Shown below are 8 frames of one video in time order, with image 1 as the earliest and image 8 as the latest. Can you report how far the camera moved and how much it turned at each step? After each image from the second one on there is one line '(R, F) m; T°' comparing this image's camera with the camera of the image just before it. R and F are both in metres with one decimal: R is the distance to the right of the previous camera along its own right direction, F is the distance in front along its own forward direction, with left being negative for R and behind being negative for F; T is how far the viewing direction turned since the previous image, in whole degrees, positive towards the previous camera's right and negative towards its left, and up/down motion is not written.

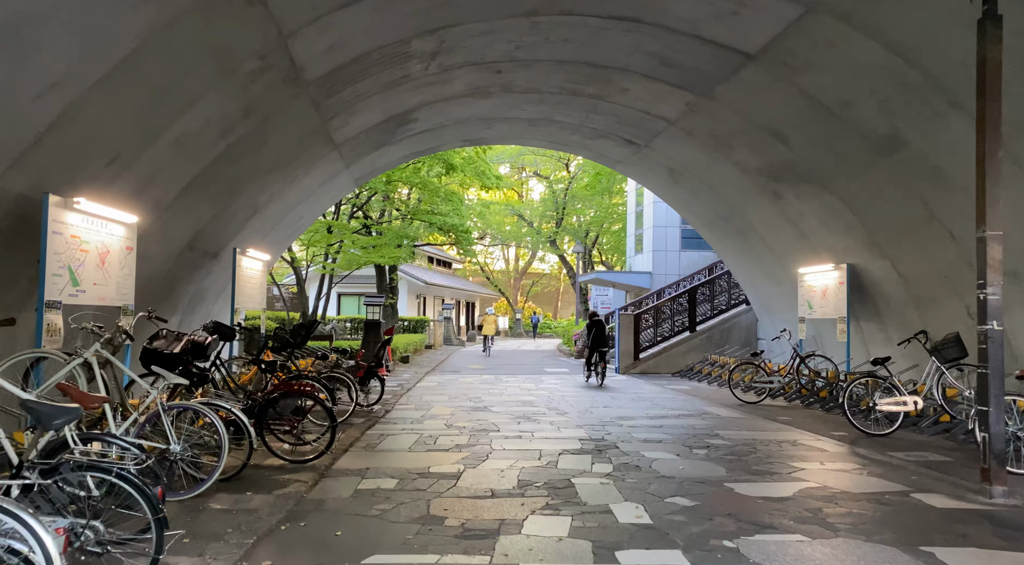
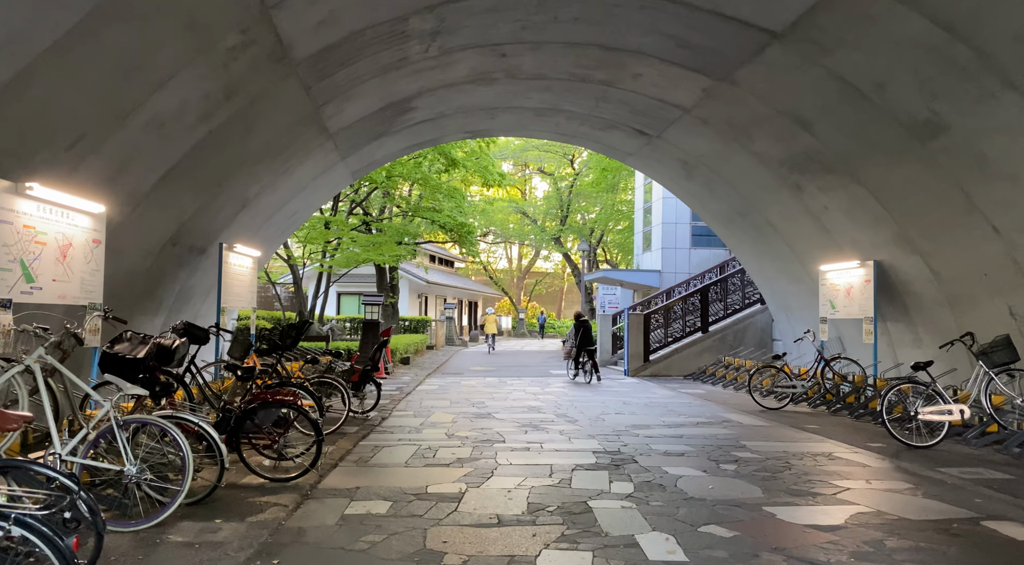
(0.0, +0.6) m; 0°
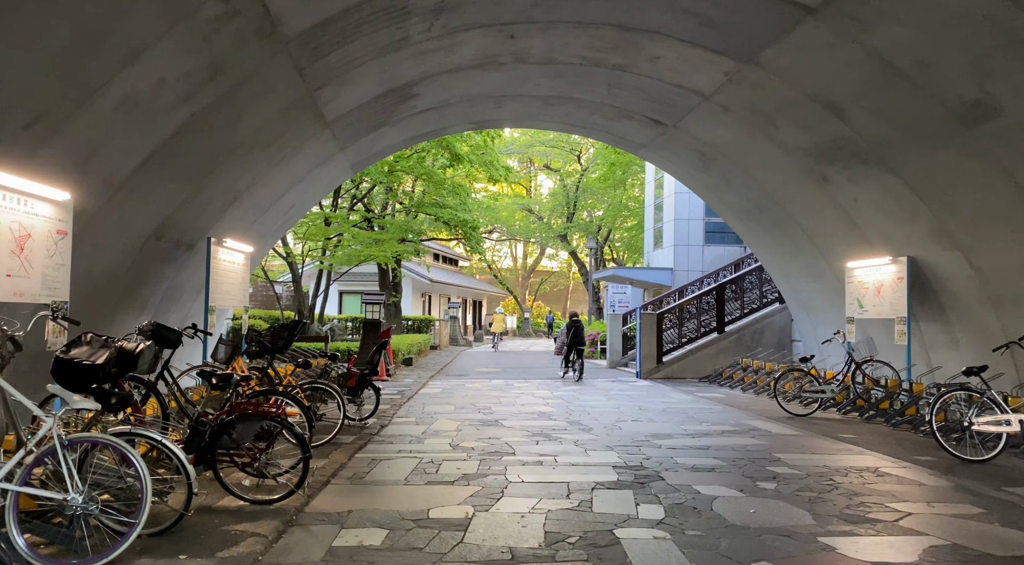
(0.0, +0.5) m; 0°
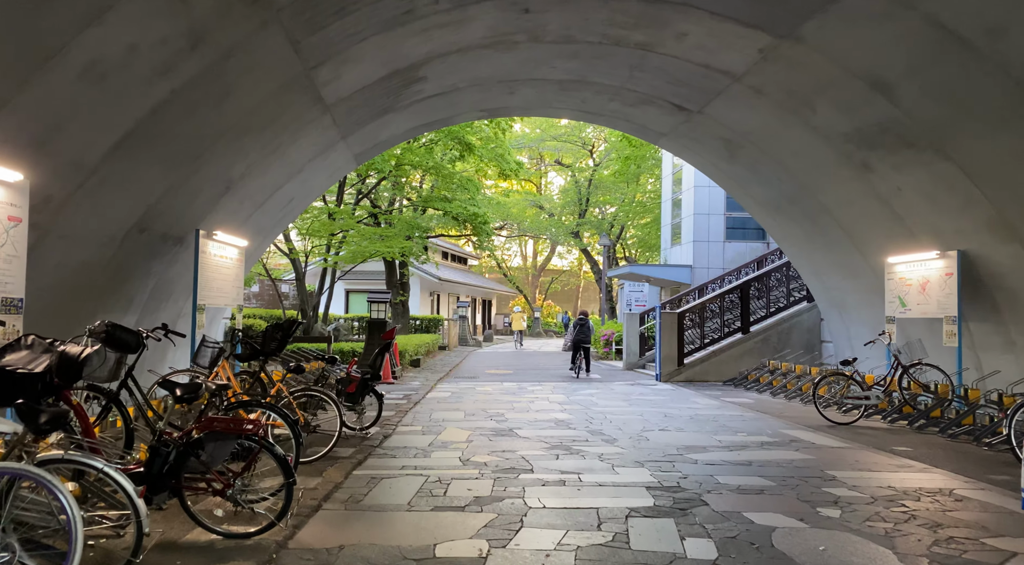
(-0.1, +0.6) m; -1°
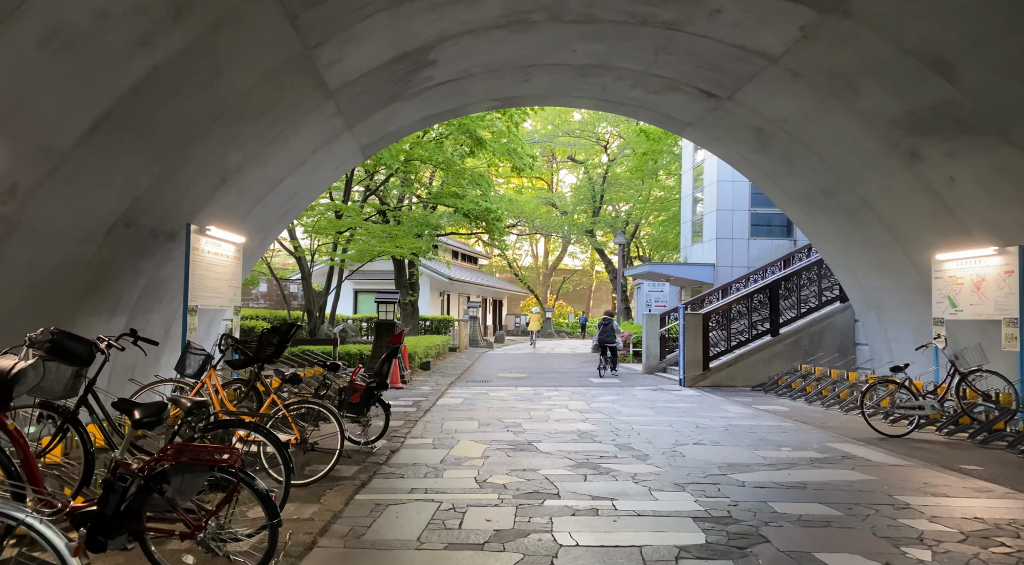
(-0.1, +0.6) m; -1°
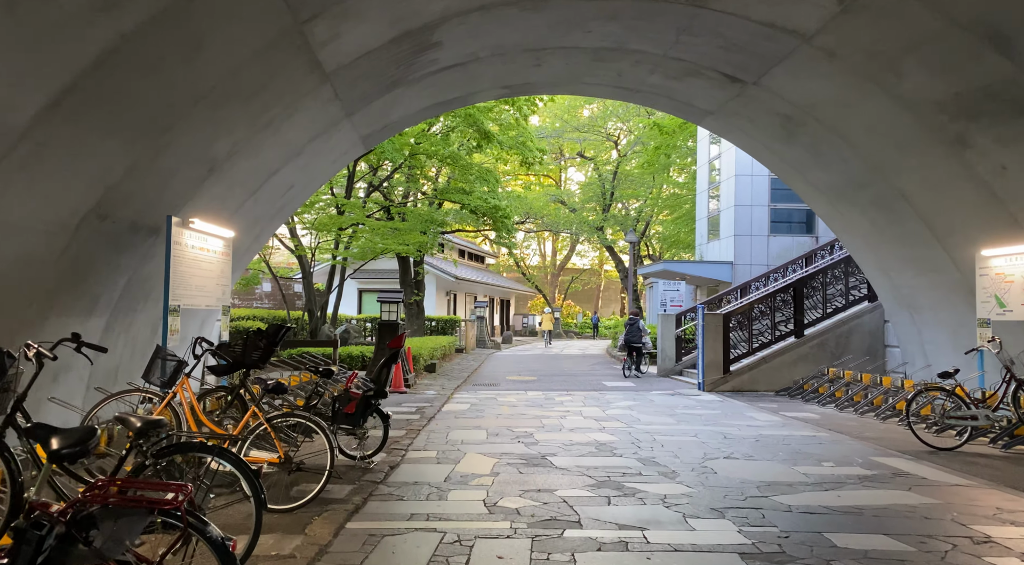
(0.0, +0.6) m; 0°
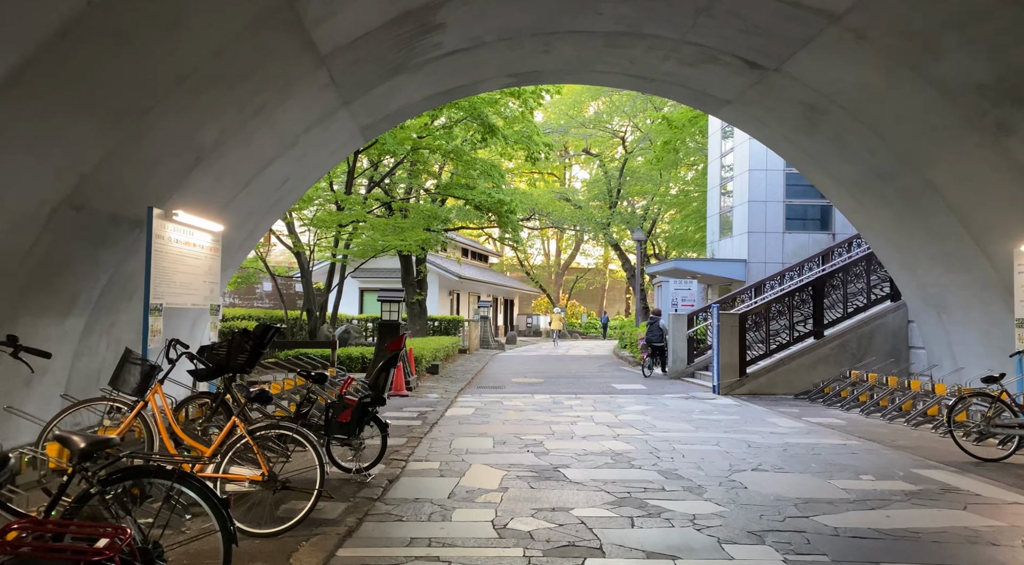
(0.0, +0.4) m; 0°
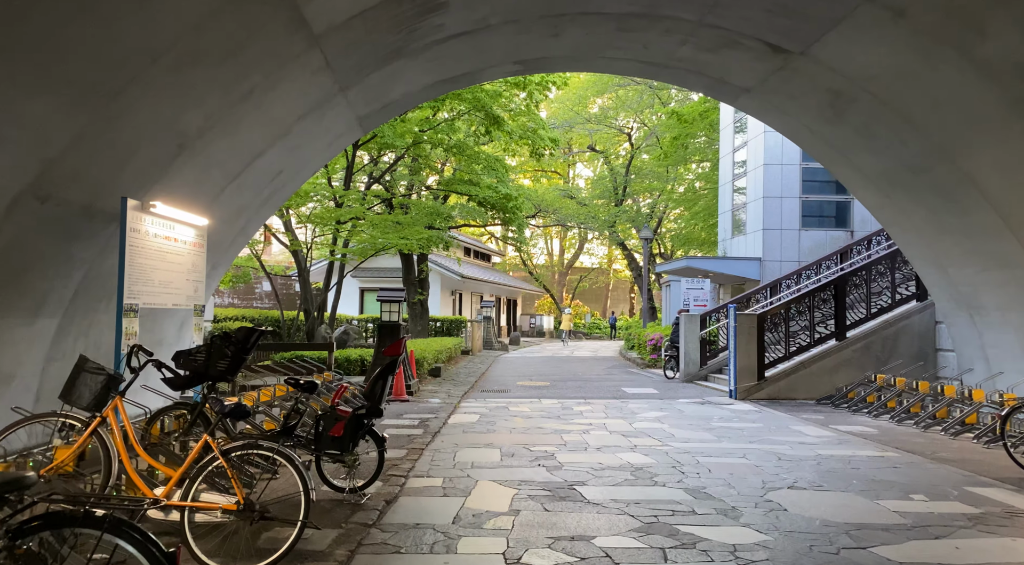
(-0.1, +0.5) m; 0°
